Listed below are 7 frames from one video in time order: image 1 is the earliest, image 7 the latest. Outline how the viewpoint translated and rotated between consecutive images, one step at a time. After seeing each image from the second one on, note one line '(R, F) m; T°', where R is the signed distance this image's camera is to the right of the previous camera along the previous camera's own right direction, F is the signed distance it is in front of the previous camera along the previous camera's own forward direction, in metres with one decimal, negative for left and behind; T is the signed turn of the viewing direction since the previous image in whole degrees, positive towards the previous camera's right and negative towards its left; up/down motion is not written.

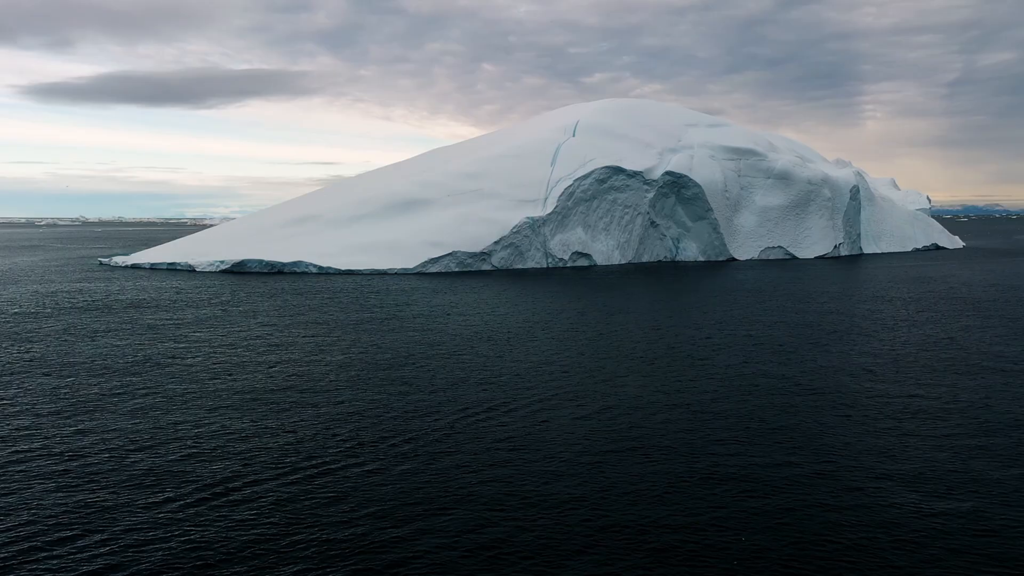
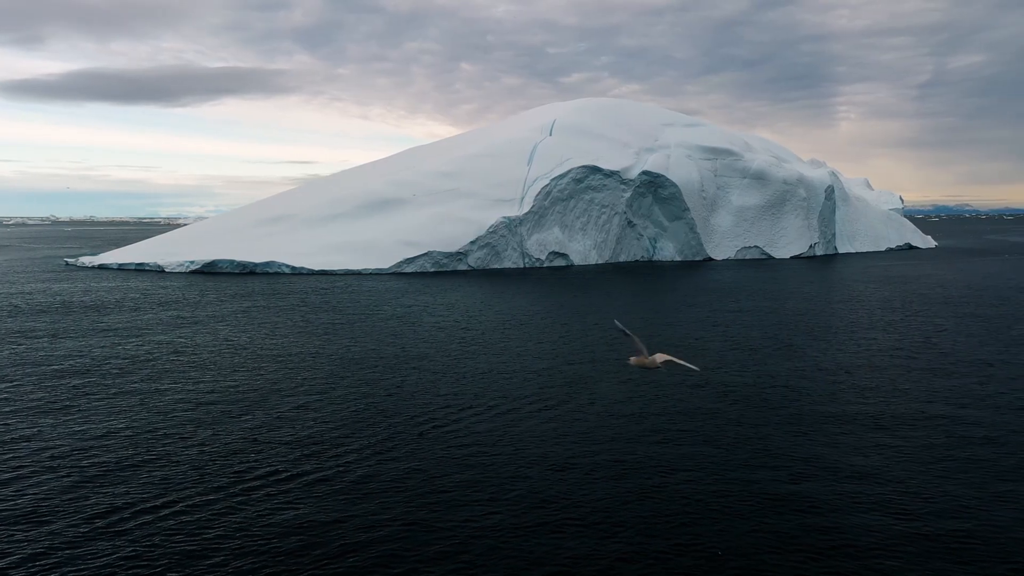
(+0.2, +0.5) m; +2°
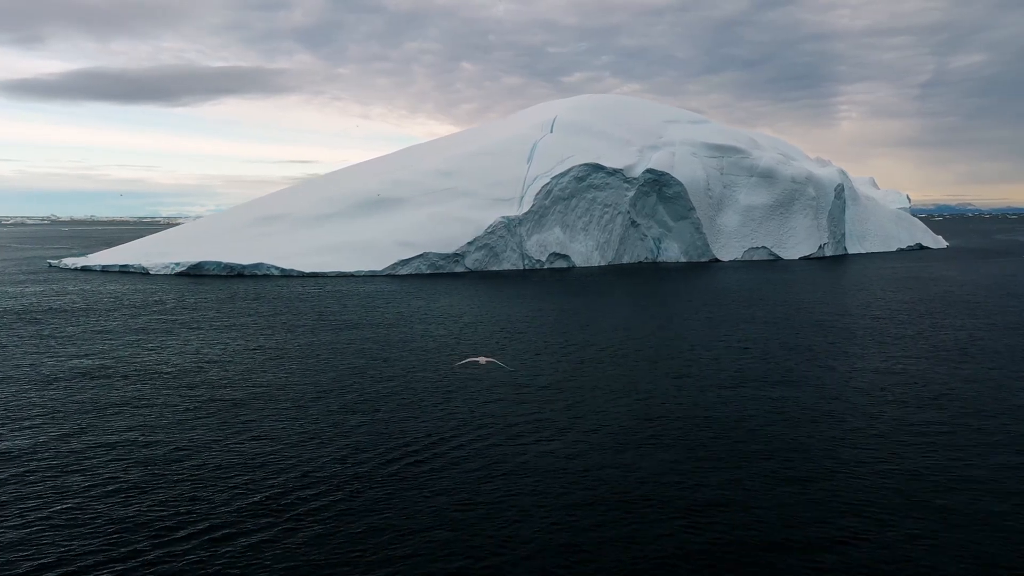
(+0.1, +2.4) m; 0°
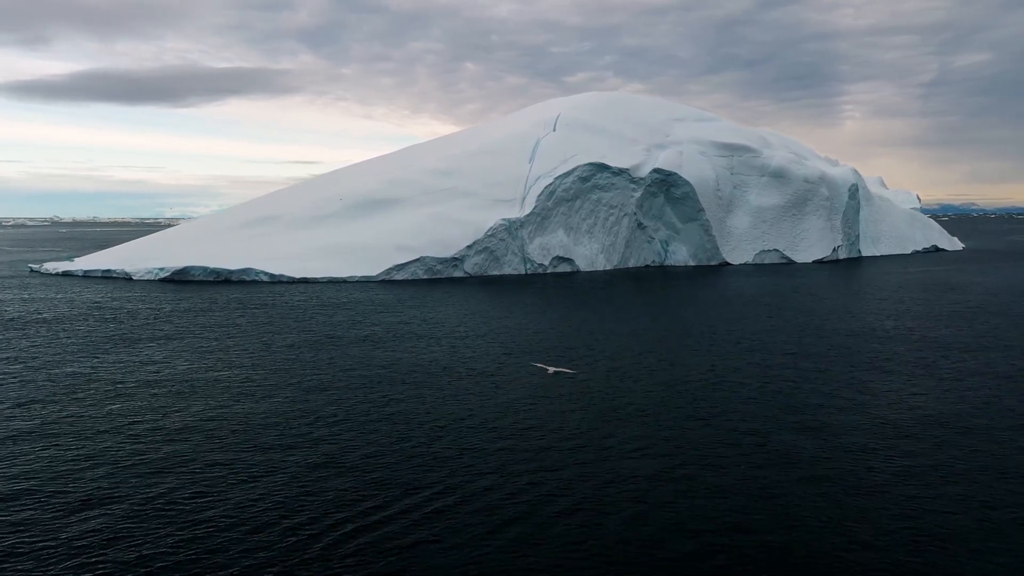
(+0.1, +2.7) m; 0°
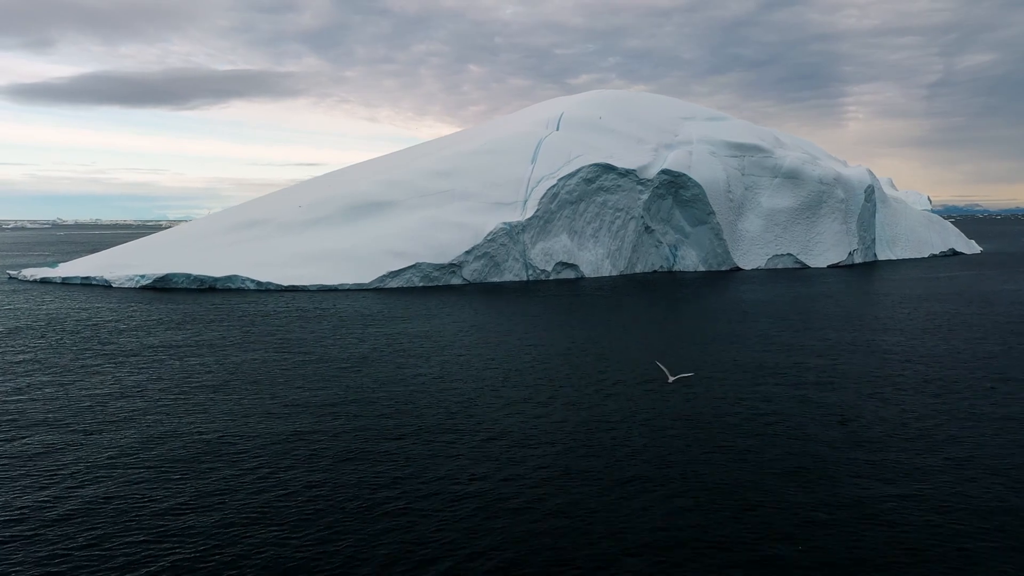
(+0.2, +2.8) m; 0°
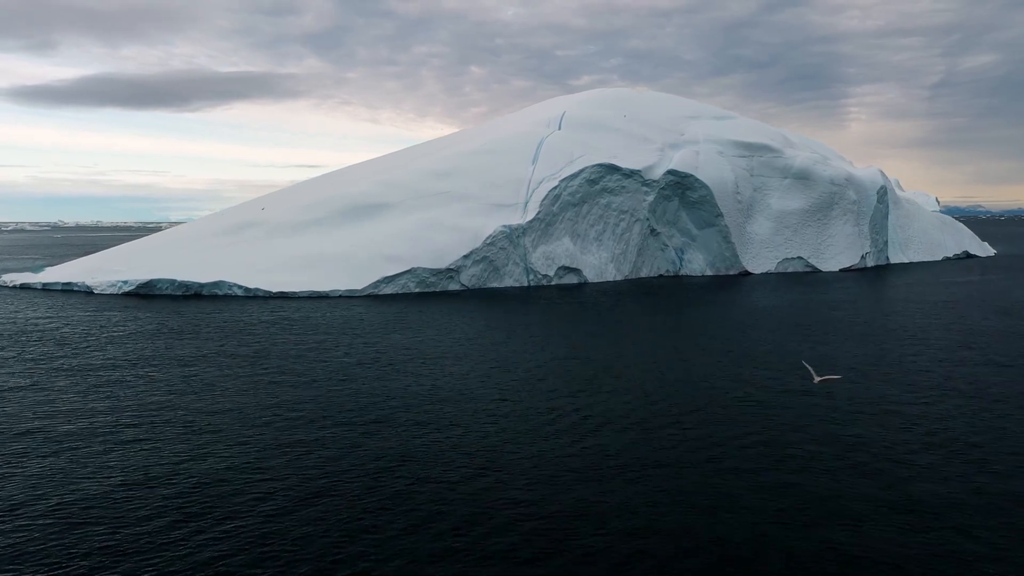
(+0.1, +2.2) m; 0°
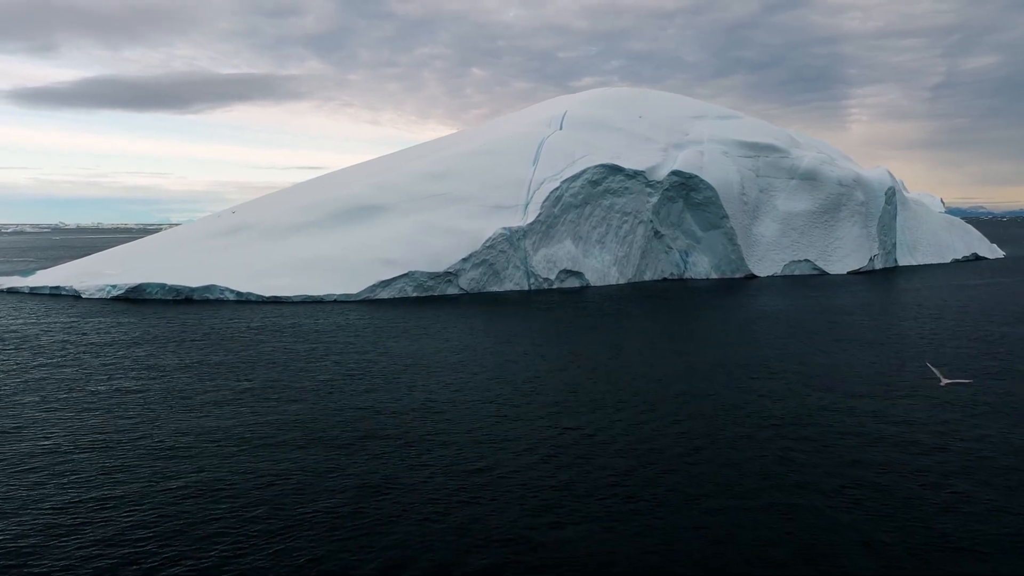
(+0.1, +1.4) m; 0°
